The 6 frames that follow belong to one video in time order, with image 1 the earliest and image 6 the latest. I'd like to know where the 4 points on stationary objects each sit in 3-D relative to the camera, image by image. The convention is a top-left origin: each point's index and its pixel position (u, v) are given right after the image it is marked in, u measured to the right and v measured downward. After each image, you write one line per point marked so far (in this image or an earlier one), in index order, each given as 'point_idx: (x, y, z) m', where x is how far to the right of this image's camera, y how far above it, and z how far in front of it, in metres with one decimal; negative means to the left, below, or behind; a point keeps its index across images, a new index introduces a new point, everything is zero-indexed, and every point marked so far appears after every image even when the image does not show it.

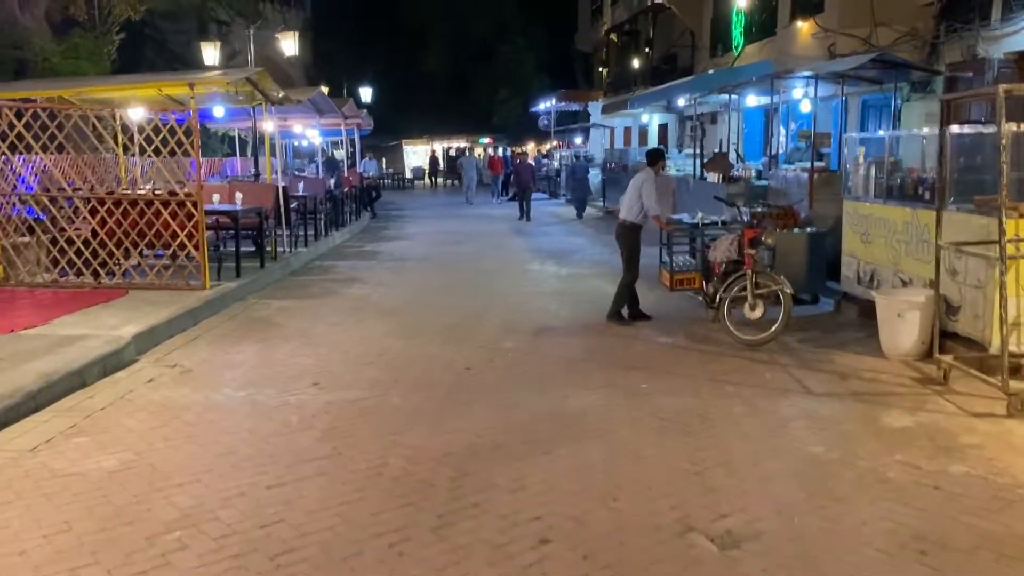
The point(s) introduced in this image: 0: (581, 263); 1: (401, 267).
0: (+1.1, +0.4, +14.3) m
1: (-1.8, +0.3, +14.1) m
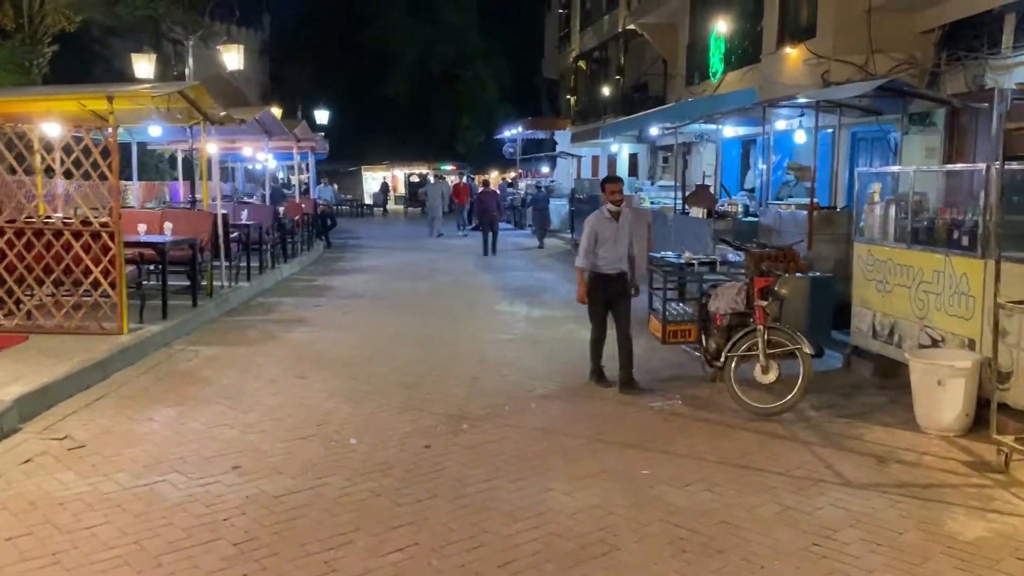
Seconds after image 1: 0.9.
0: (+0.6, -0.2, +13.1) m
1: (-2.3, -0.3, +12.7) m
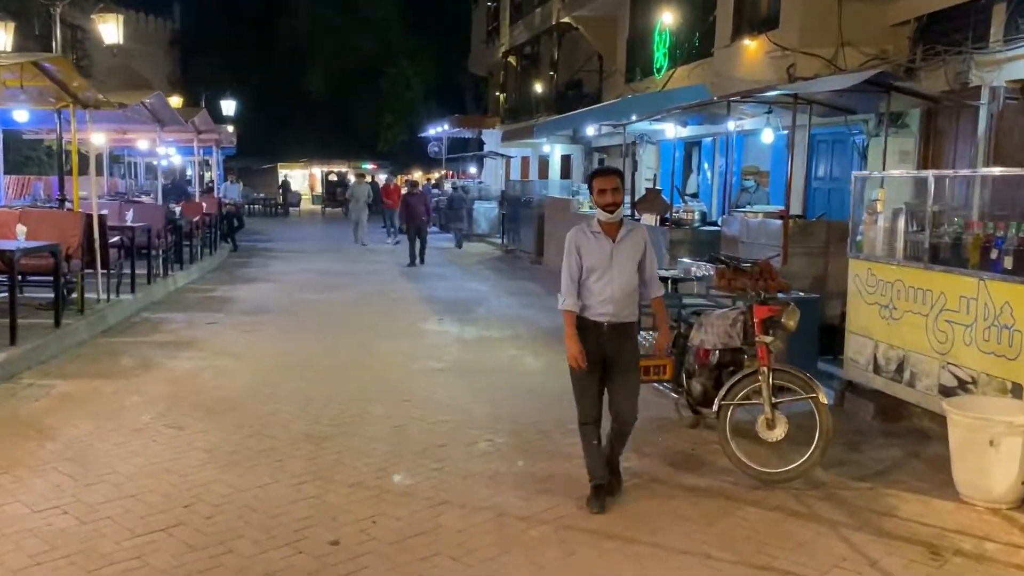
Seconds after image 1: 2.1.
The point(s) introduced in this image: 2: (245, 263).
0: (-0.3, -0.4, +11.6) m
1: (-3.2, -0.4, +11.0) m
2: (-5.6, +0.5, +18.7) m
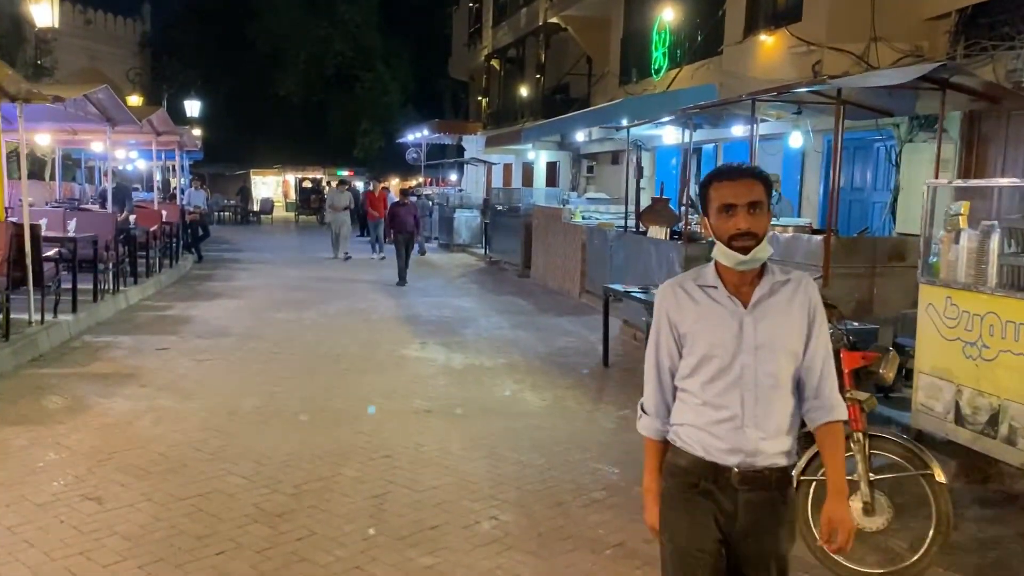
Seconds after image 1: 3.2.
0: (-0.4, -0.7, +10.3) m
1: (-3.2, -0.7, +9.6) m
2: (-5.9, +0.3, +17.2) m
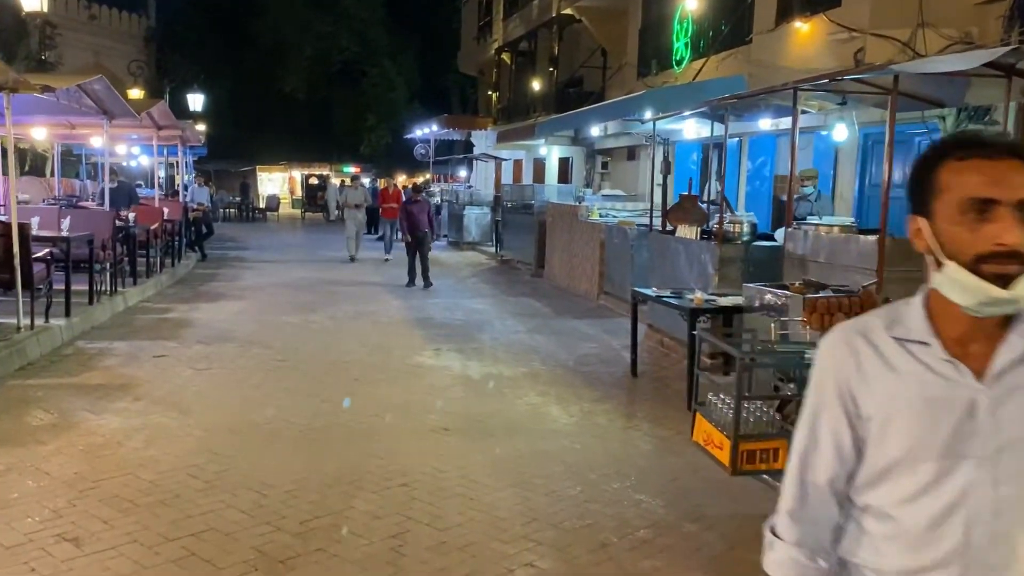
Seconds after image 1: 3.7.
0: (-0.2, -0.7, +9.6) m
1: (-3.0, -0.7, +9.0) m
2: (-5.6, +0.3, +16.6) m
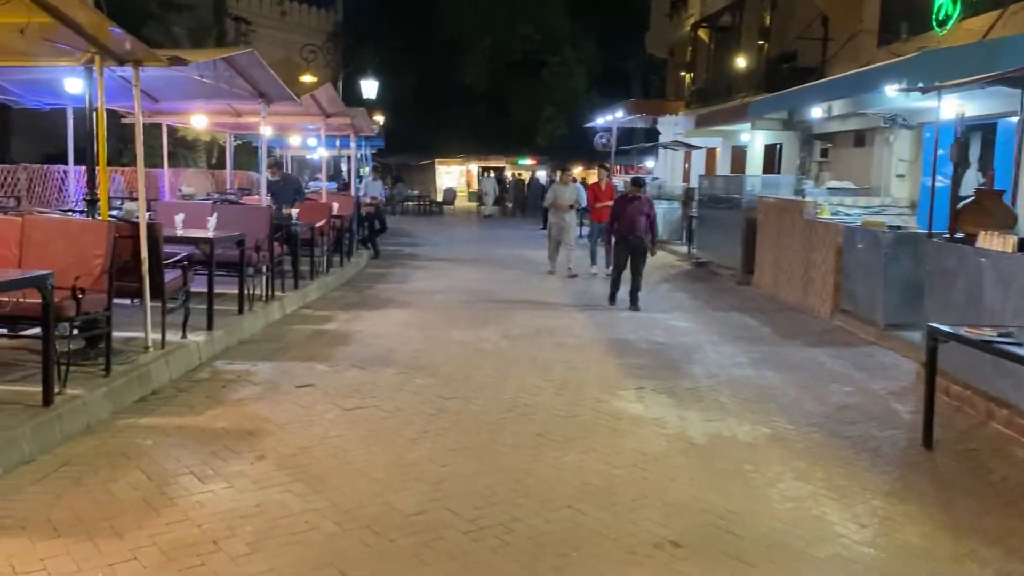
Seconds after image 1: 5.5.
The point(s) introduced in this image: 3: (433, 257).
0: (+1.7, -0.9, +7.4) m
1: (-1.2, -0.8, +7.3) m
2: (-2.3, +0.2, +15.3) m
3: (-1.6, +0.6, +18.1) m
